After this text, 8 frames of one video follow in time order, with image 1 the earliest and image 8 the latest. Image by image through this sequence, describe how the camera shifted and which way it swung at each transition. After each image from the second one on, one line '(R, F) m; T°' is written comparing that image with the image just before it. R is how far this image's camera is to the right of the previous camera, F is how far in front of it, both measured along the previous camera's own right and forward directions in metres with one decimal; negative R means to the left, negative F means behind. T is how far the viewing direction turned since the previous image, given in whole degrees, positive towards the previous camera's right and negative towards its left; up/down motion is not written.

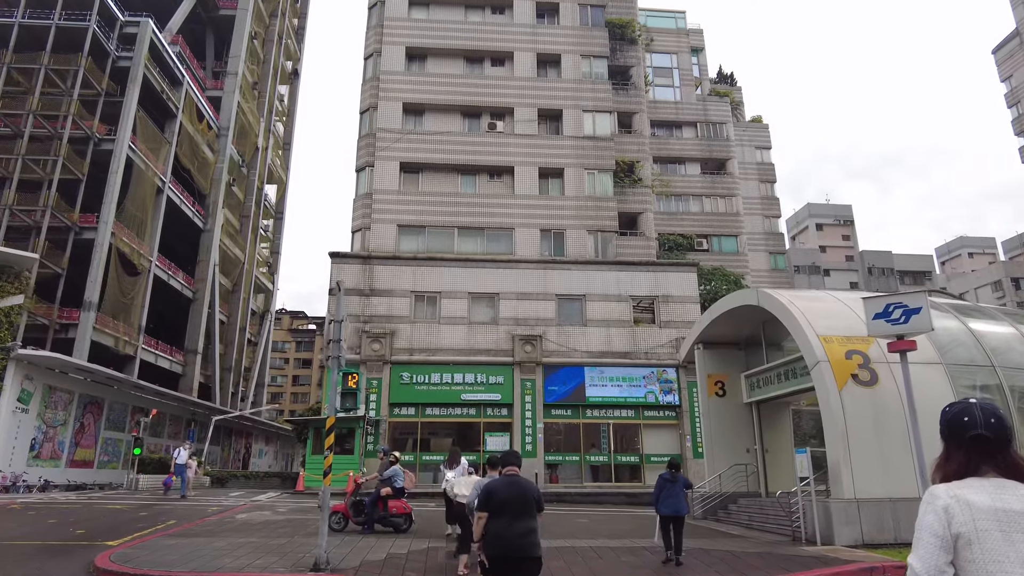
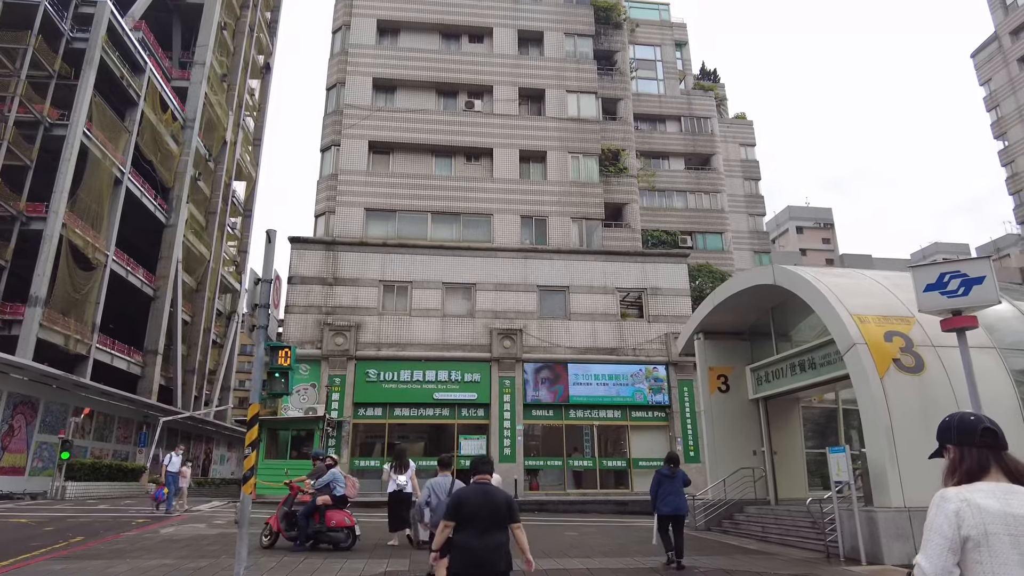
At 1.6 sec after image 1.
(0.0, +1.9) m; +2°
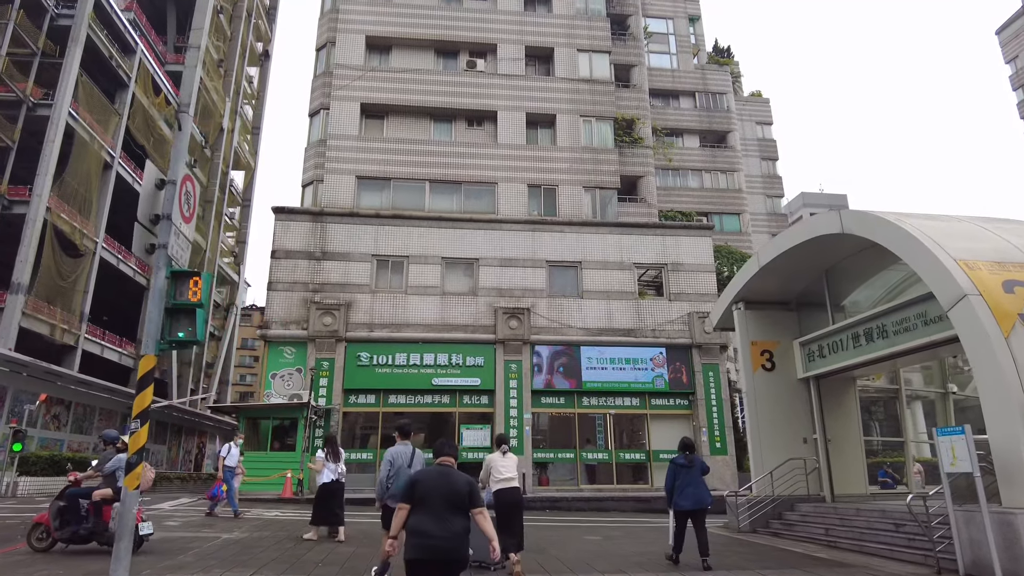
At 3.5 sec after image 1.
(-0.1, +2.2) m; 0°
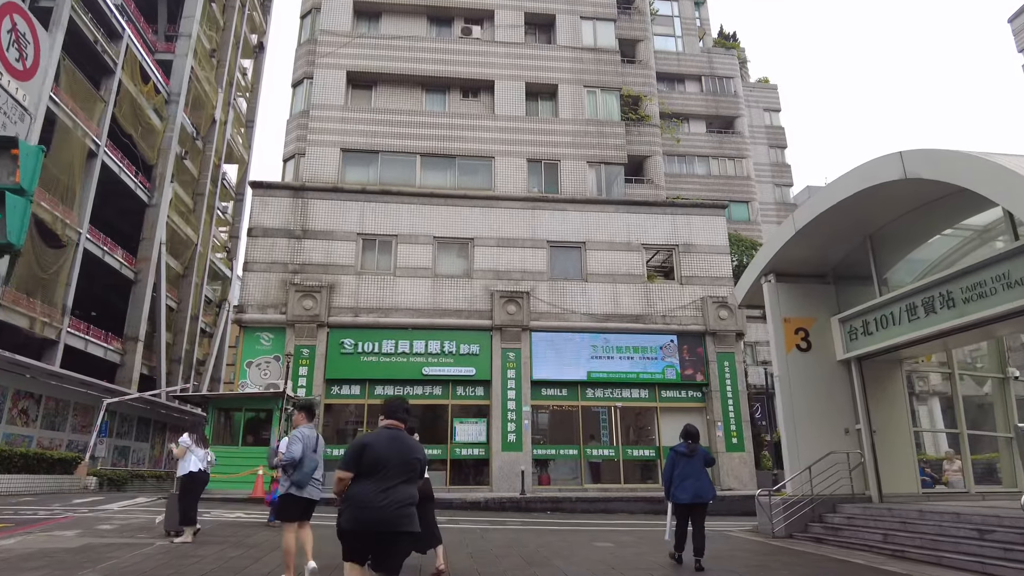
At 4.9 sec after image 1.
(0.0, +1.7) m; 0°
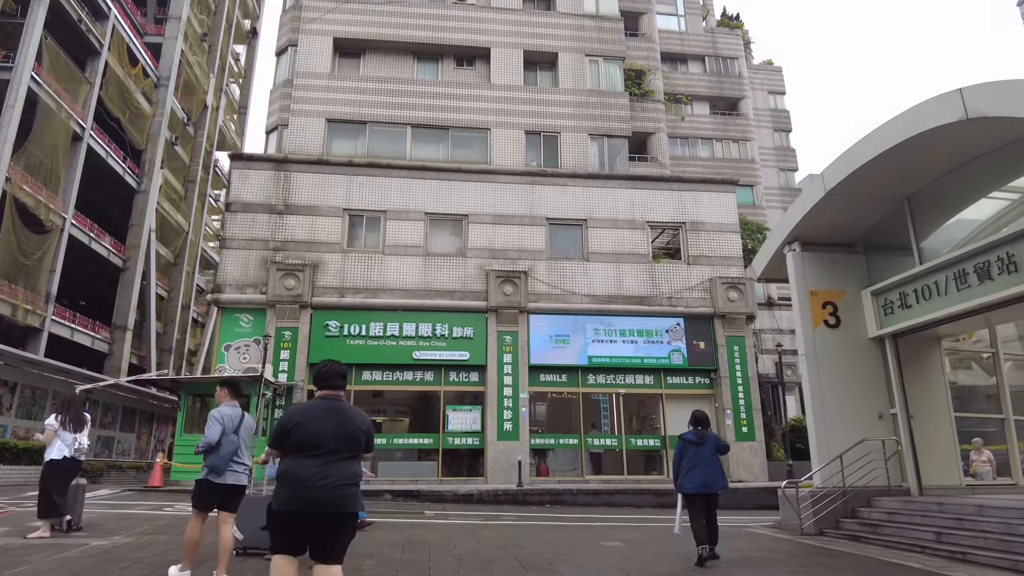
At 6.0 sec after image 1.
(0.0, +1.2) m; 0°
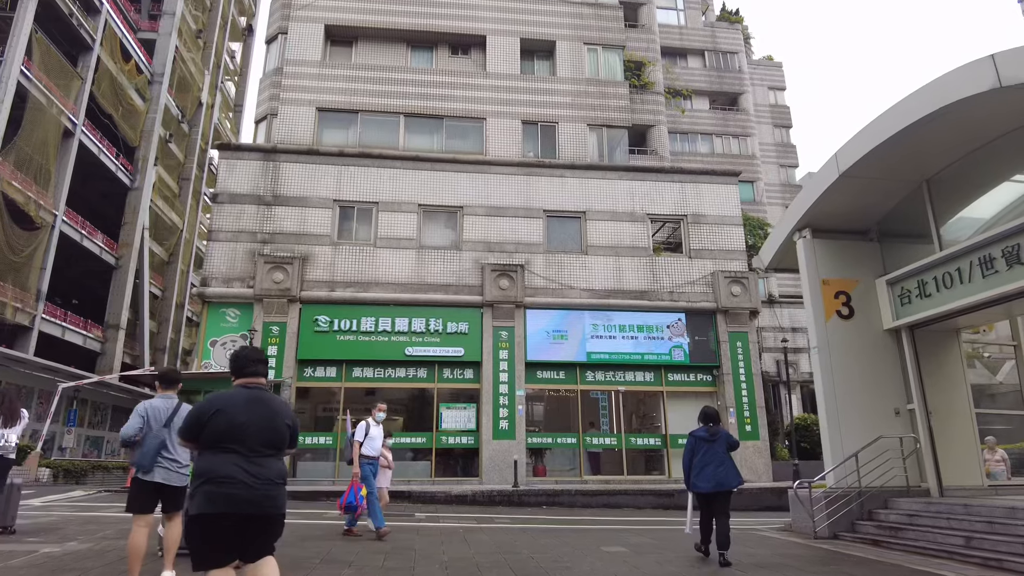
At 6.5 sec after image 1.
(0.0, +0.6) m; 0°
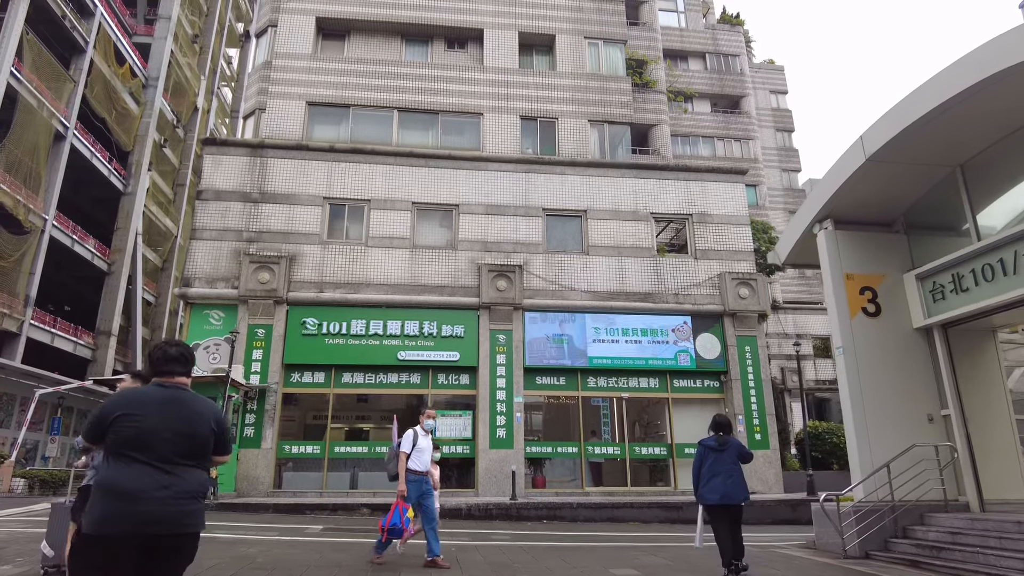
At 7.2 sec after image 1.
(0.0, +0.8) m; 0°
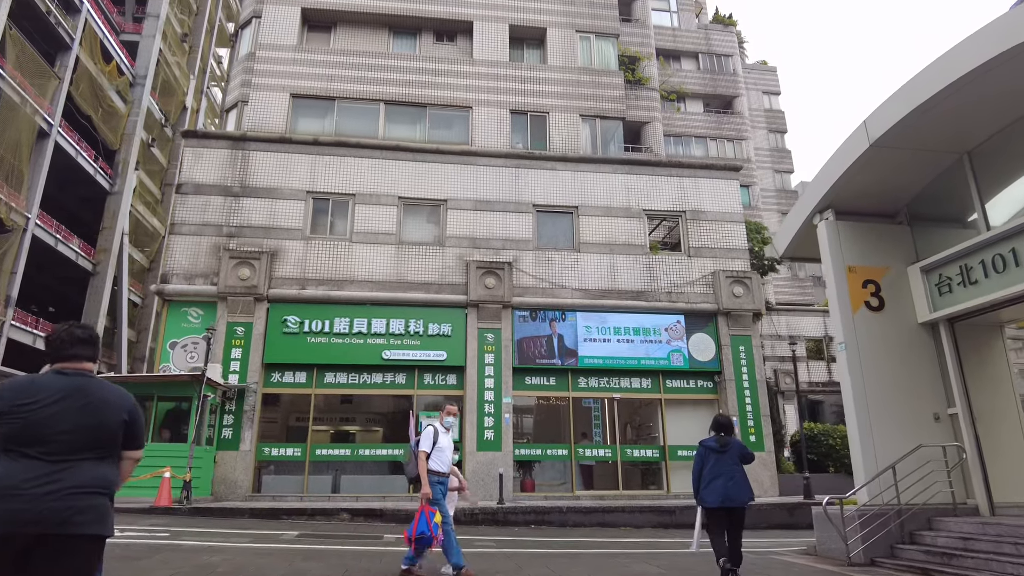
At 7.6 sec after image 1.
(+0.1, +0.5) m; +1°
